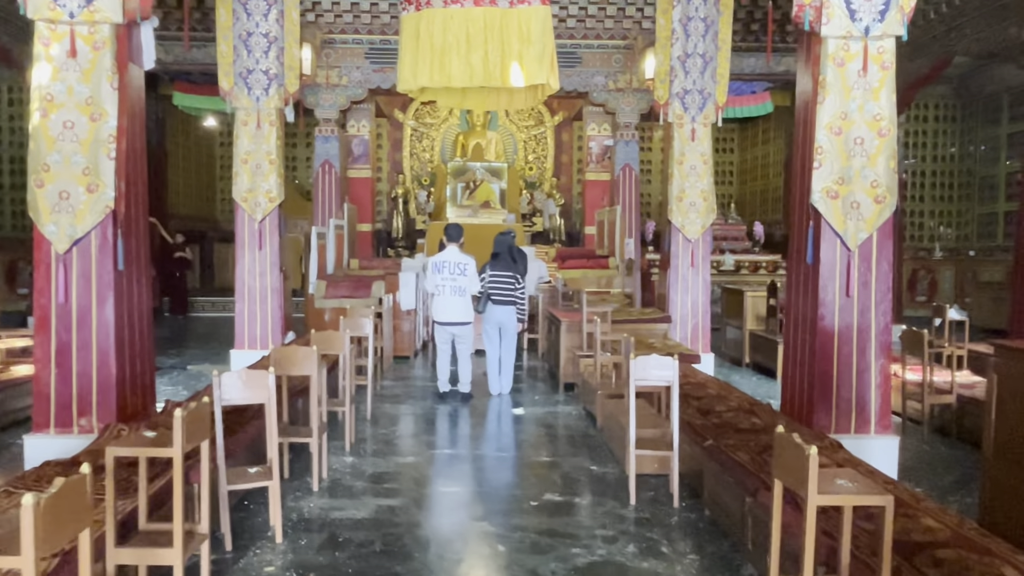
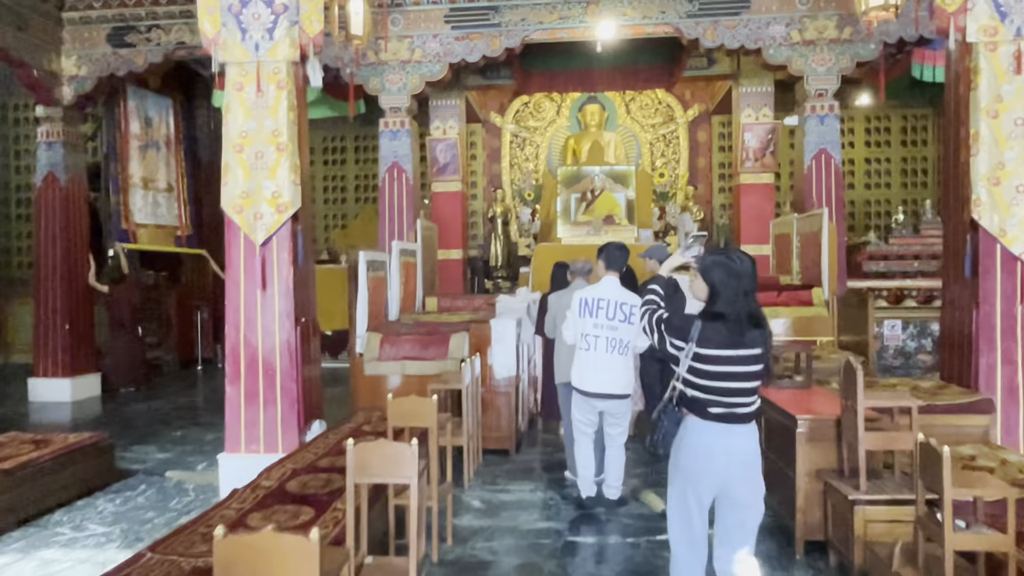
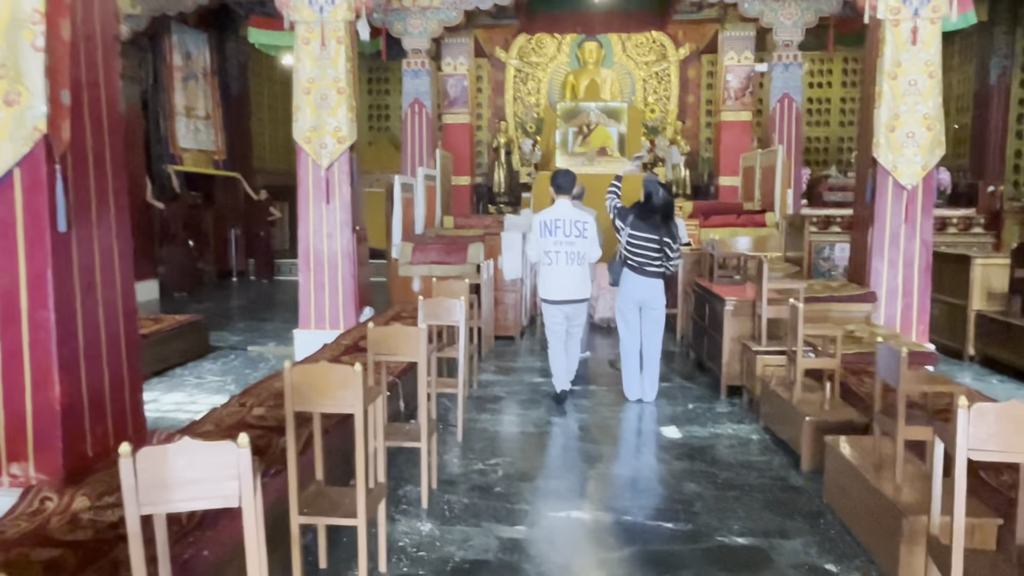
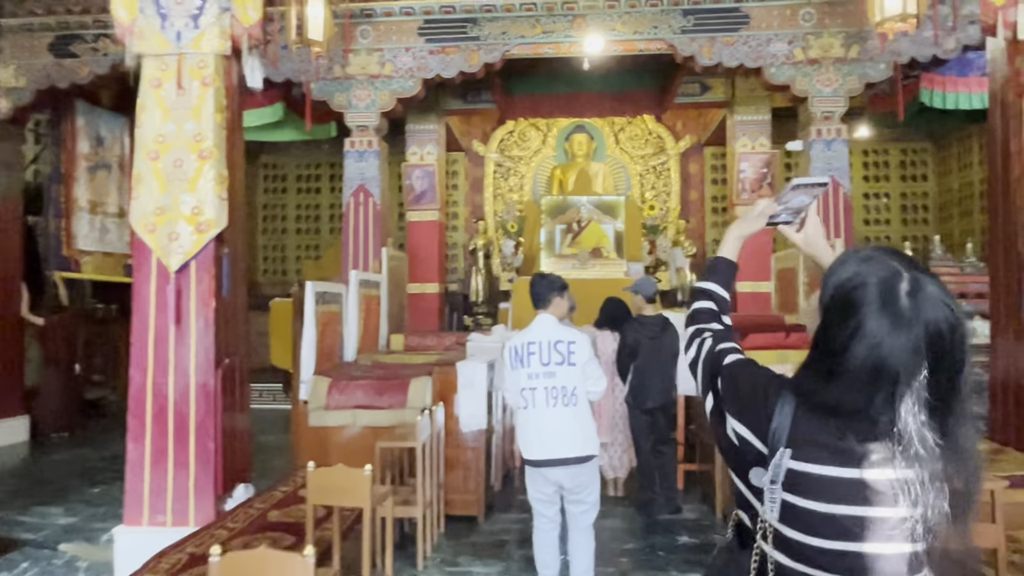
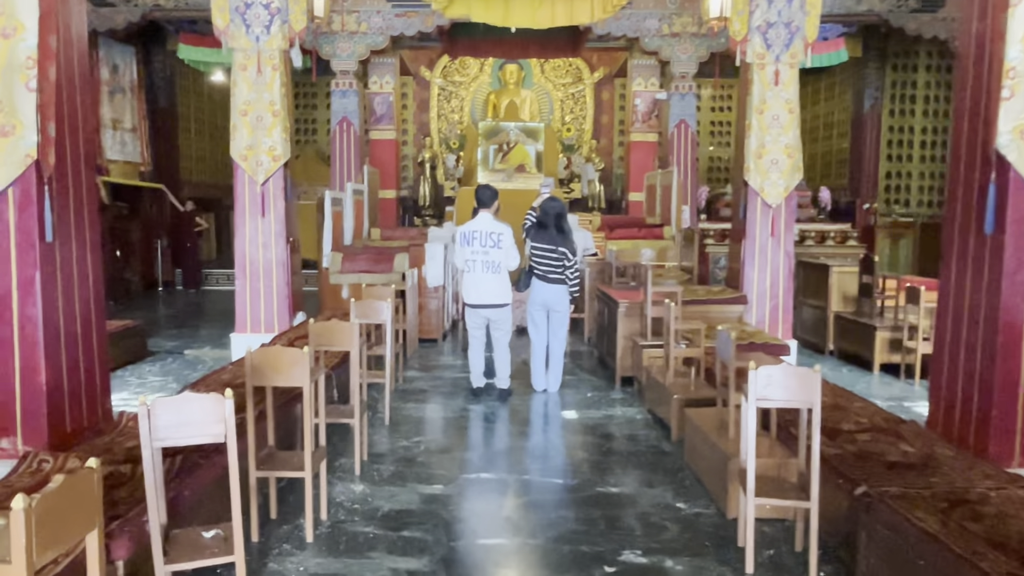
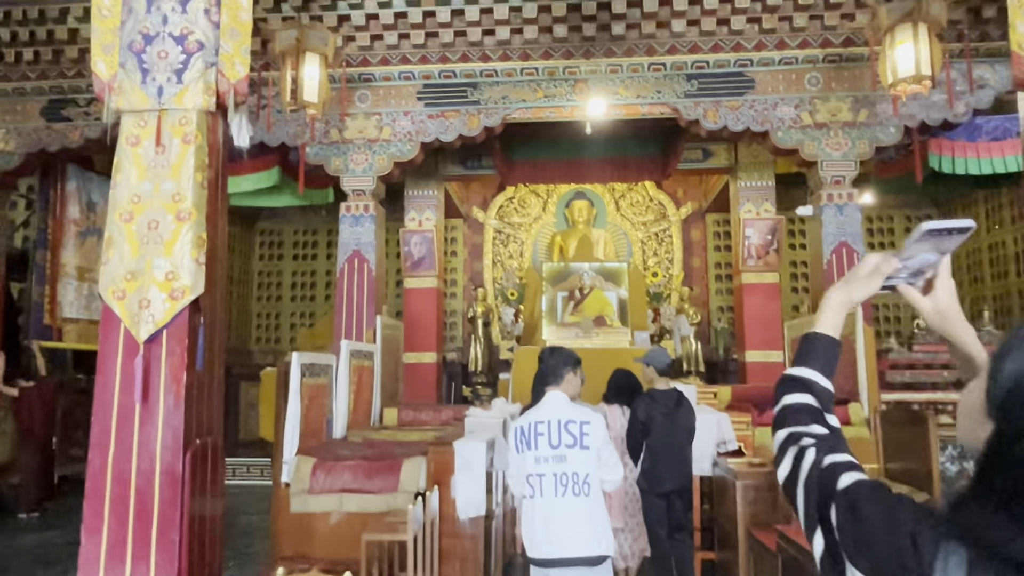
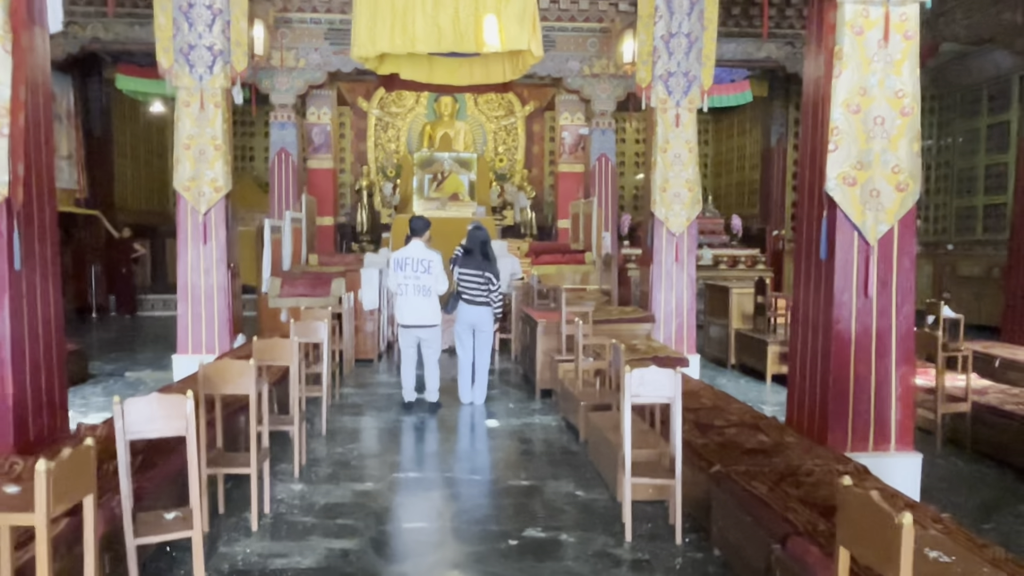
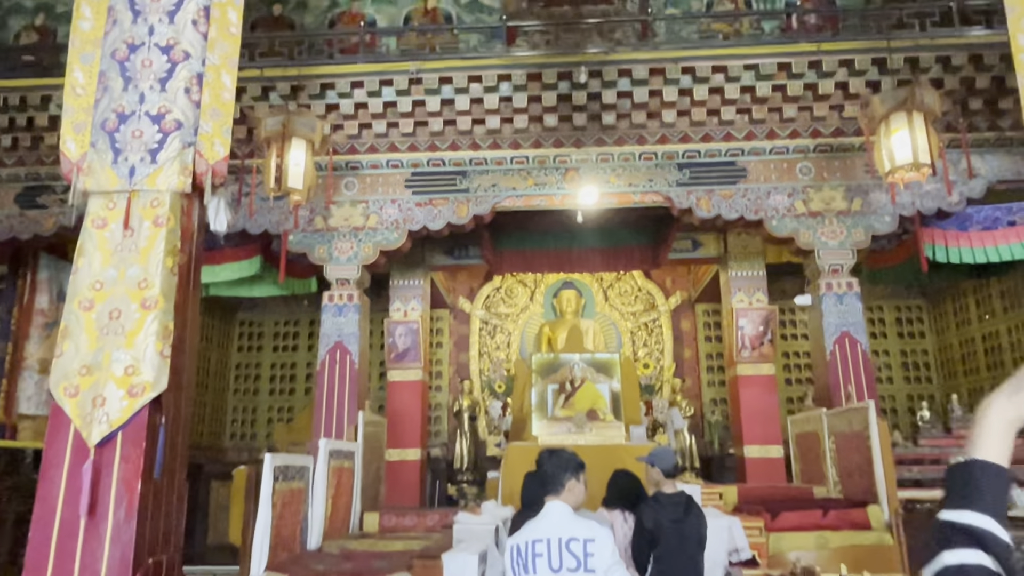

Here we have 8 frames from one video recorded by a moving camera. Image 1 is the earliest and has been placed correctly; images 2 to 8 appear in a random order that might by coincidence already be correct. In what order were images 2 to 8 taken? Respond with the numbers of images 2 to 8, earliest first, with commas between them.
7, 5, 3, 2, 4, 6, 8
